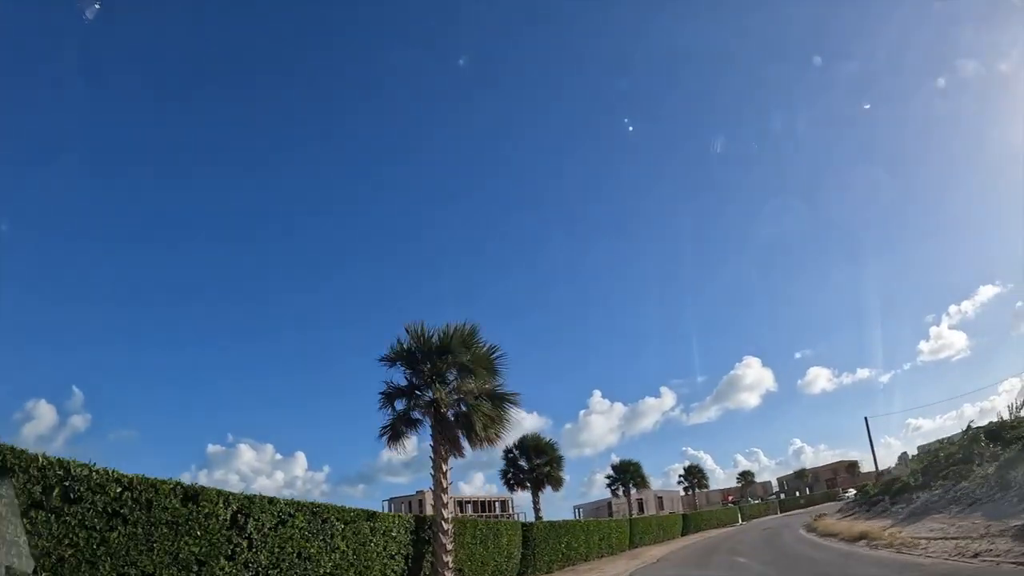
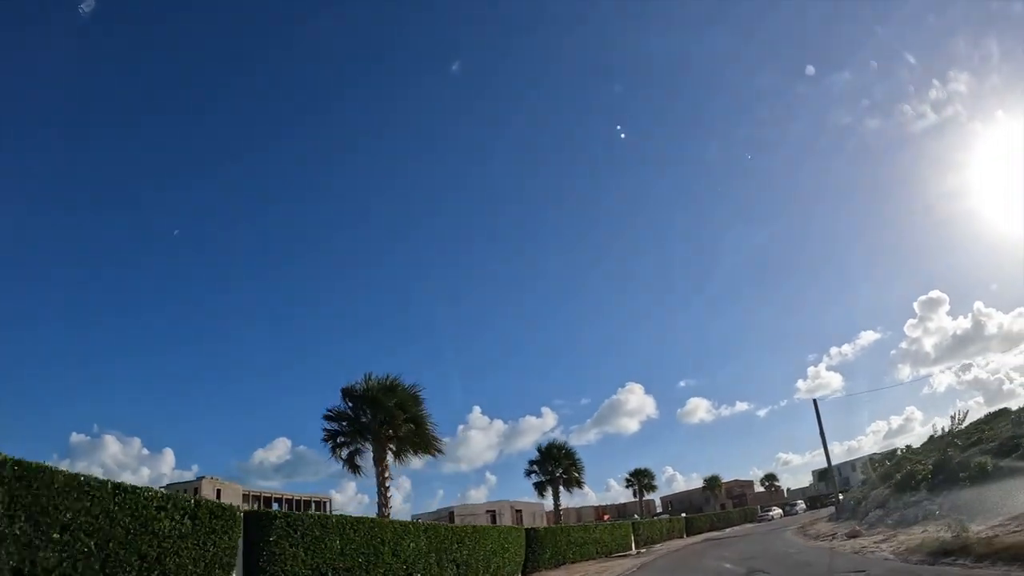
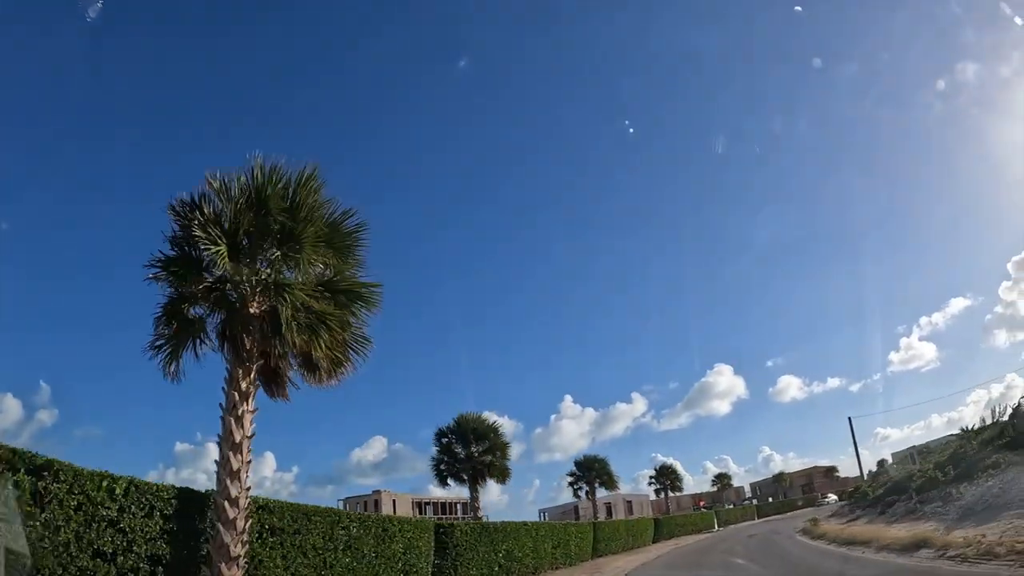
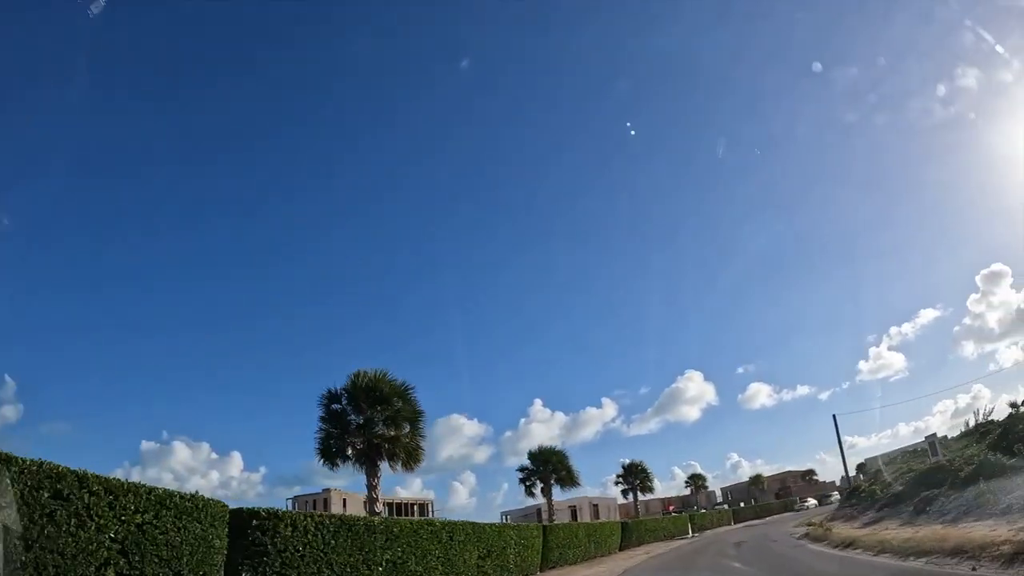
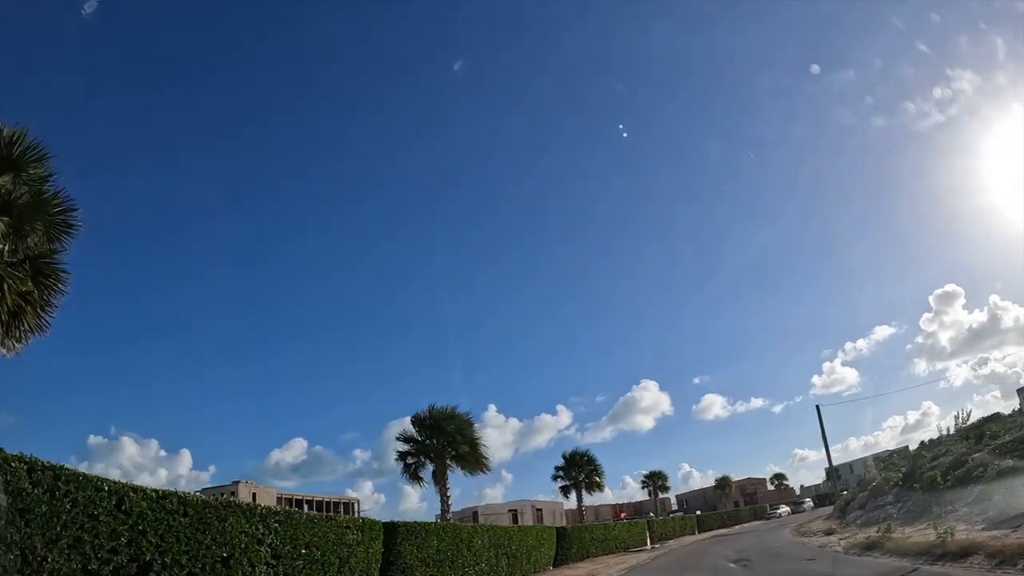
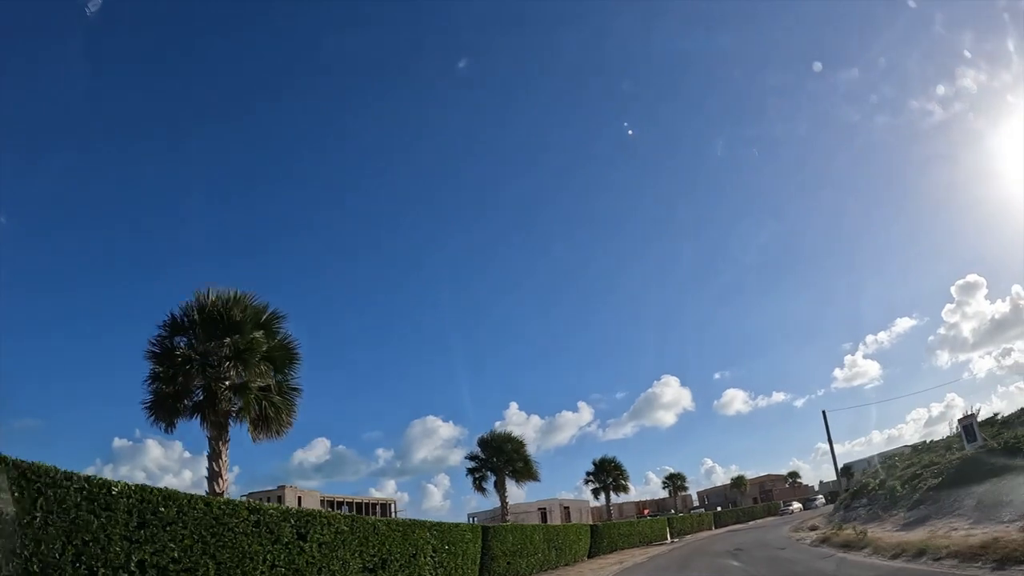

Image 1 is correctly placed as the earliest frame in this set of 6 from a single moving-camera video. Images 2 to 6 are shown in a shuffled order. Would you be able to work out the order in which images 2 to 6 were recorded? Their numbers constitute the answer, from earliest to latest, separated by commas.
3, 4, 6, 5, 2
